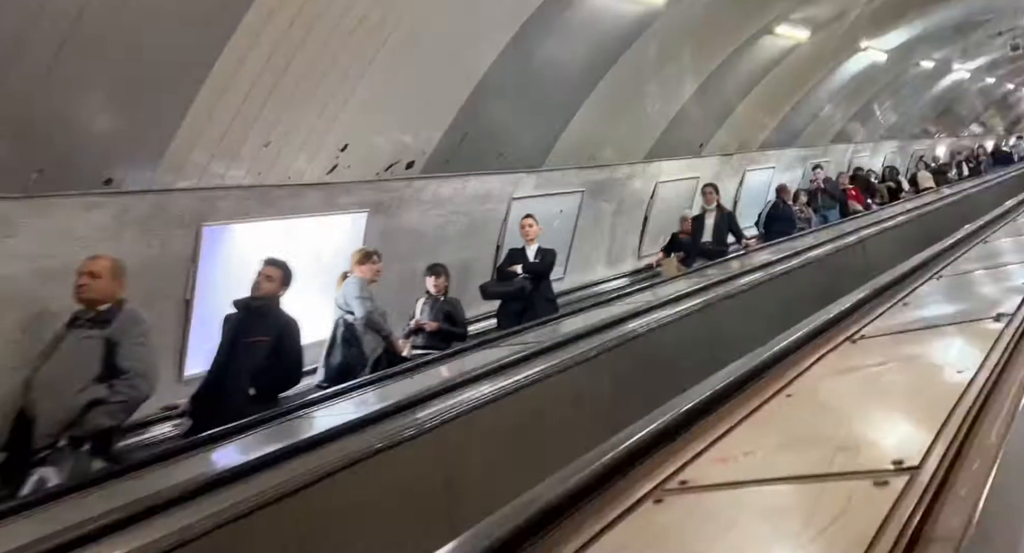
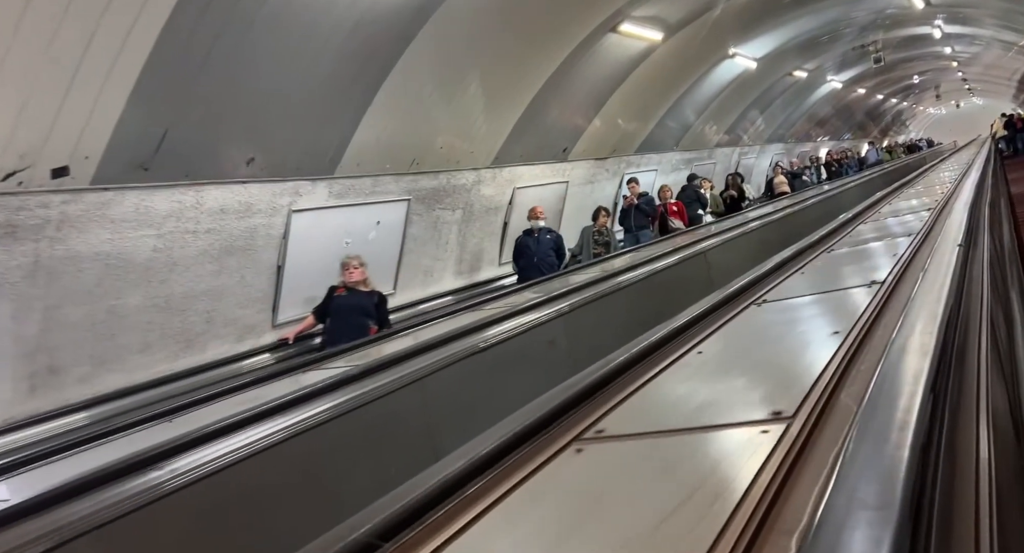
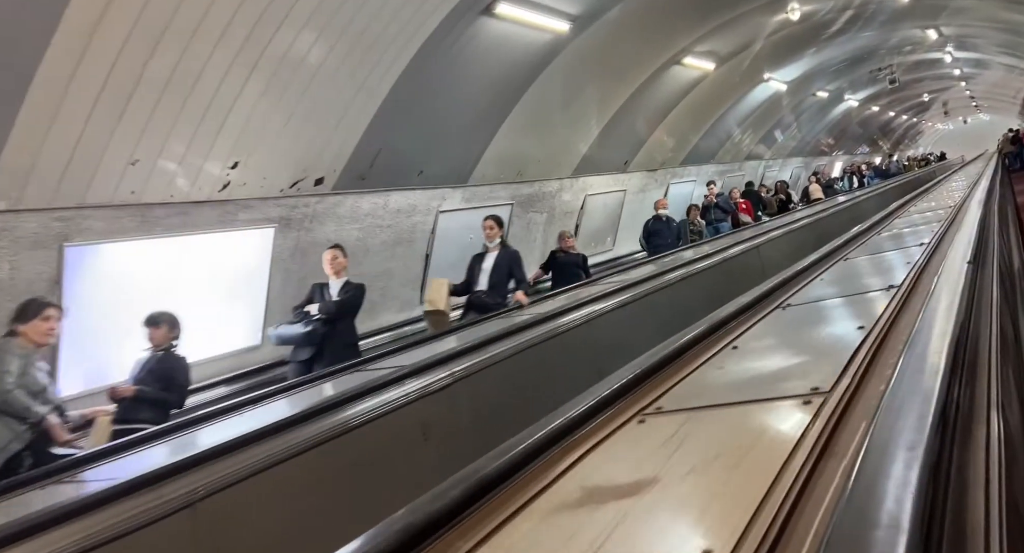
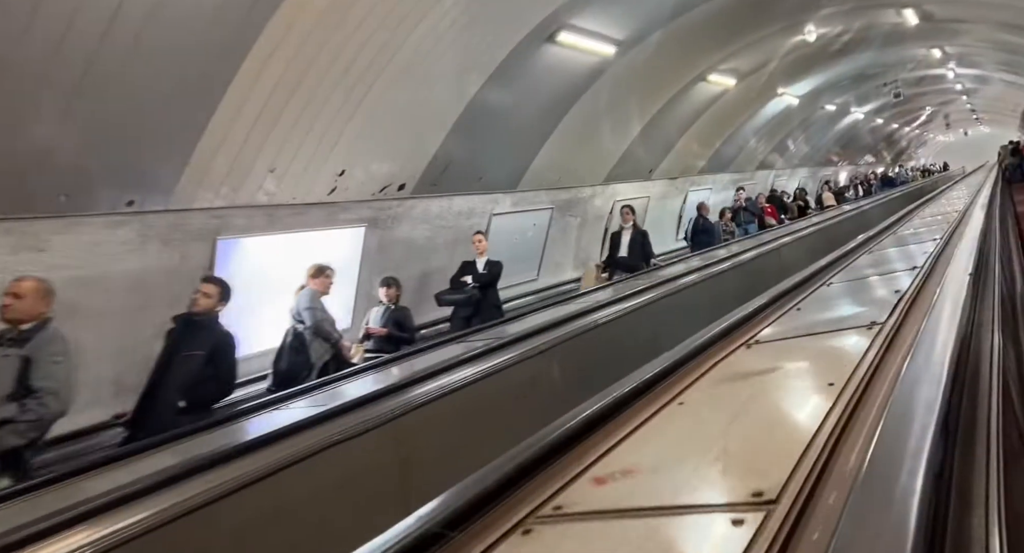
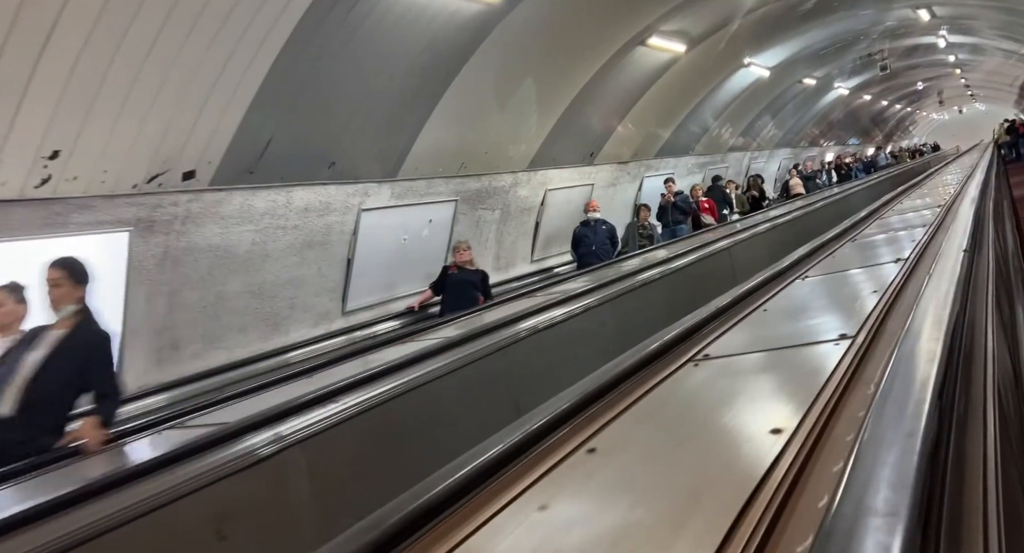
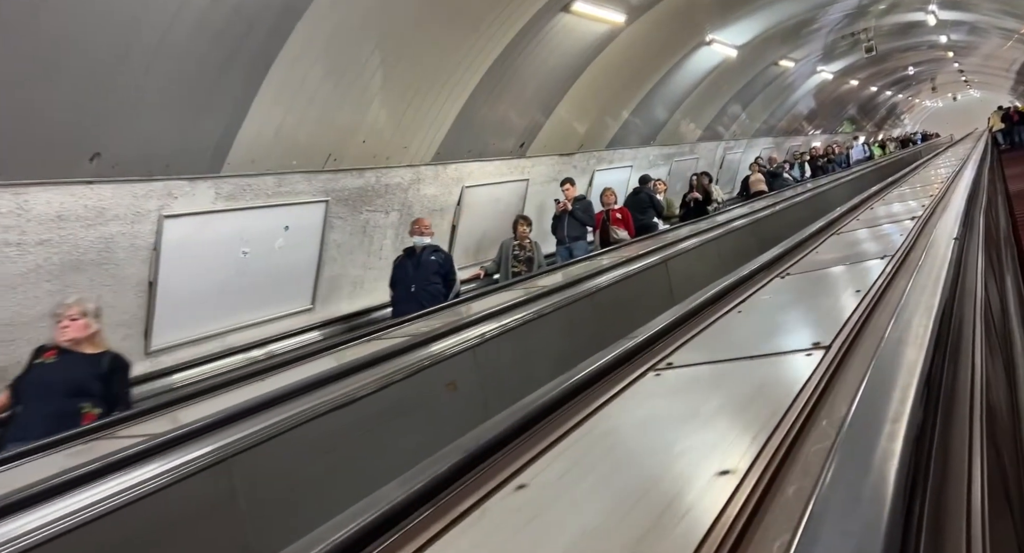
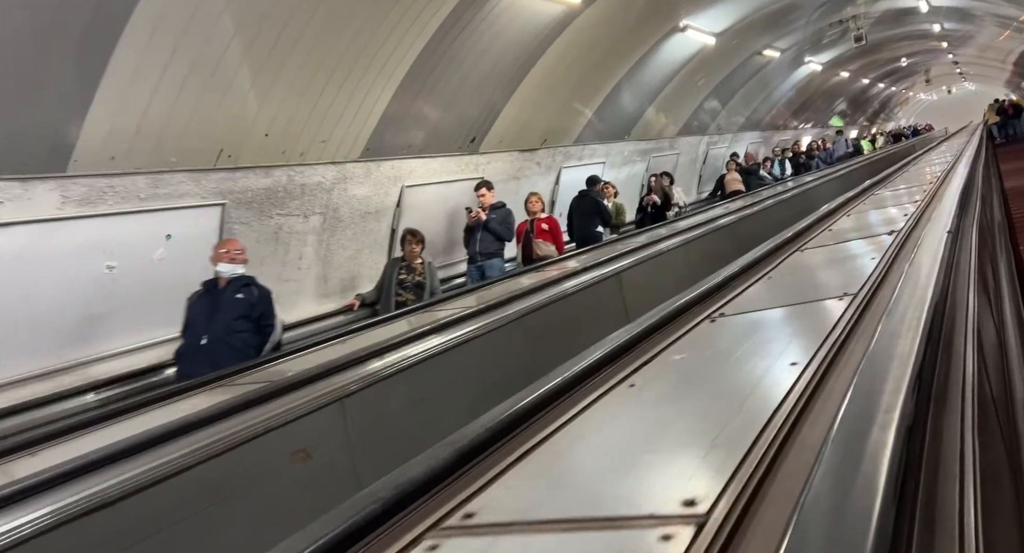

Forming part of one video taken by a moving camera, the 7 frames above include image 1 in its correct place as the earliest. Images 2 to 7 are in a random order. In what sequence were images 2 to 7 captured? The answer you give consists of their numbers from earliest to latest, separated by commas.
4, 3, 5, 2, 6, 7
